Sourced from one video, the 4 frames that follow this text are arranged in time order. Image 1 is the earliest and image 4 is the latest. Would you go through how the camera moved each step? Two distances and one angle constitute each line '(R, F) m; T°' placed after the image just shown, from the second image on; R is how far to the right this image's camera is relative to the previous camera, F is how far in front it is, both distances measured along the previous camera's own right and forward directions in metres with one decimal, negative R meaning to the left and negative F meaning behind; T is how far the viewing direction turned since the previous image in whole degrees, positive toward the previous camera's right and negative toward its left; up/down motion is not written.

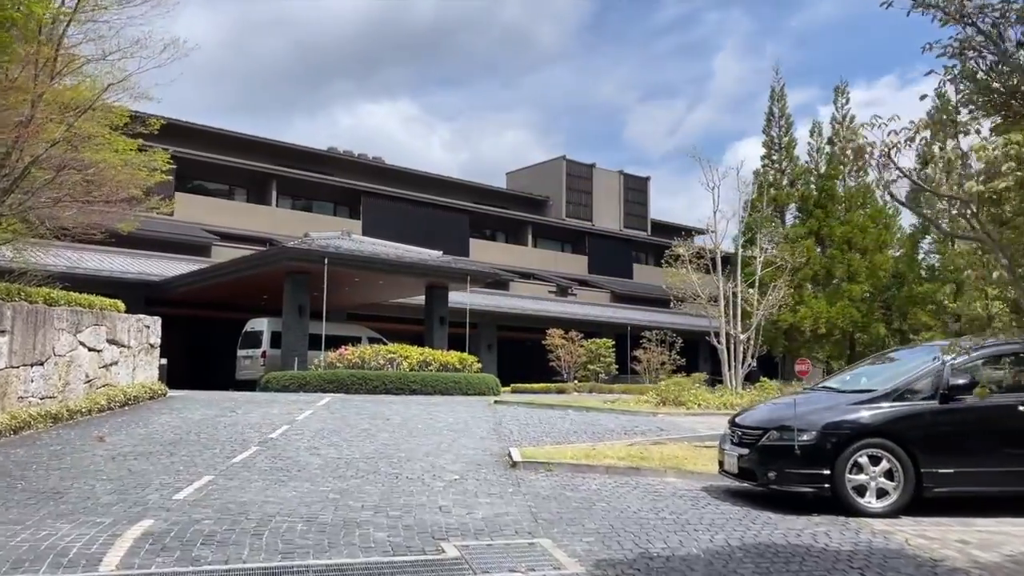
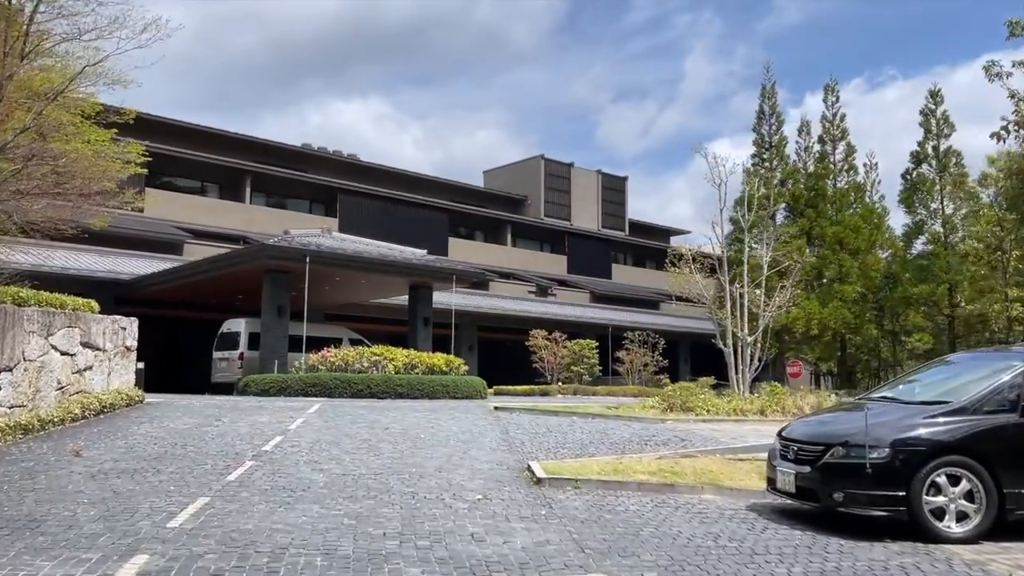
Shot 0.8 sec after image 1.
(-0.6, +0.8) m; +2°
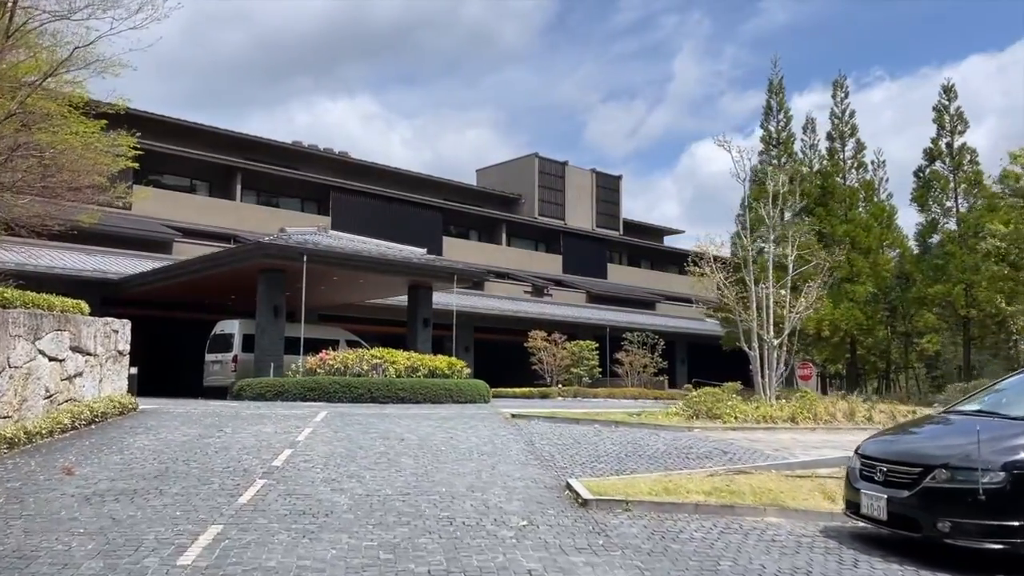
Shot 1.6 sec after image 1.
(-0.5, +0.9) m; +1°
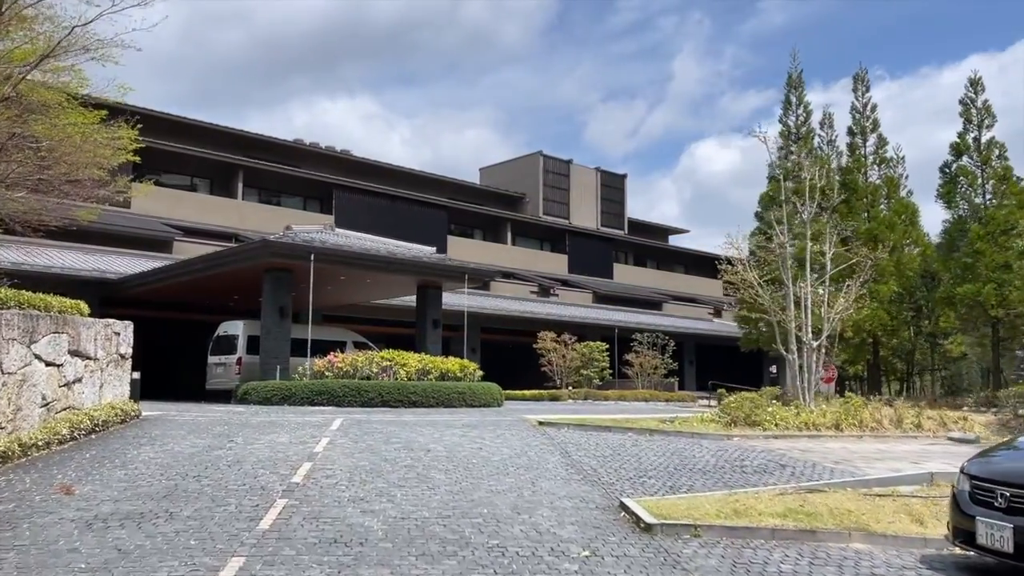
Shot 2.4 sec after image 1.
(-0.5, +0.9) m; 0°
